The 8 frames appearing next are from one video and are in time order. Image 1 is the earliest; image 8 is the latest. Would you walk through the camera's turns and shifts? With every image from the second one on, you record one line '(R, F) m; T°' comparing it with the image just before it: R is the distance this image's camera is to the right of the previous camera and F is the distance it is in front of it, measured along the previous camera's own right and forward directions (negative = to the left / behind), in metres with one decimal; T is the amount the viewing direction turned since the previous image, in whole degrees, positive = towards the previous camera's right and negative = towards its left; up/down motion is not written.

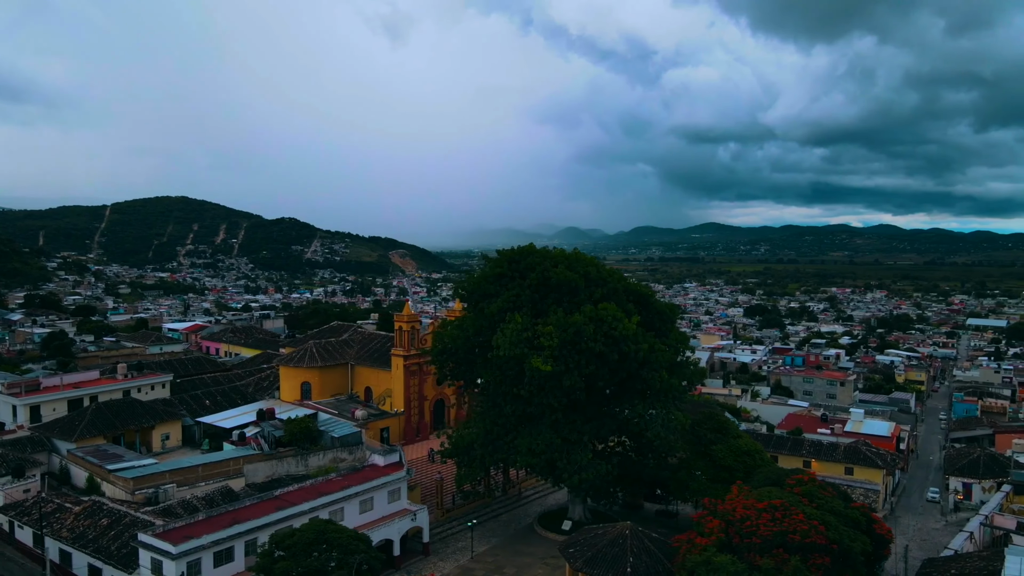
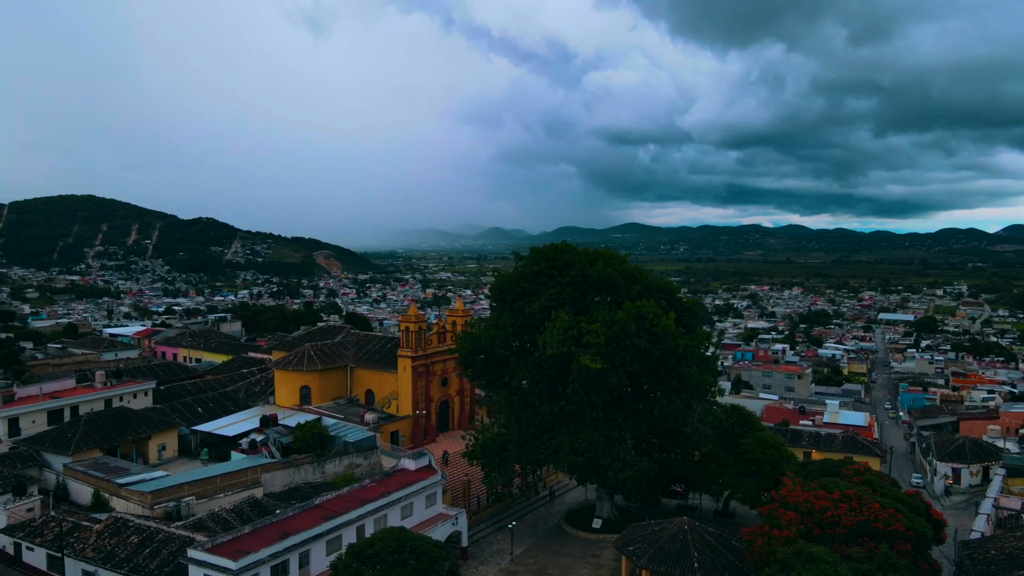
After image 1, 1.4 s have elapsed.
(-2.7, +0.4) m; +6°
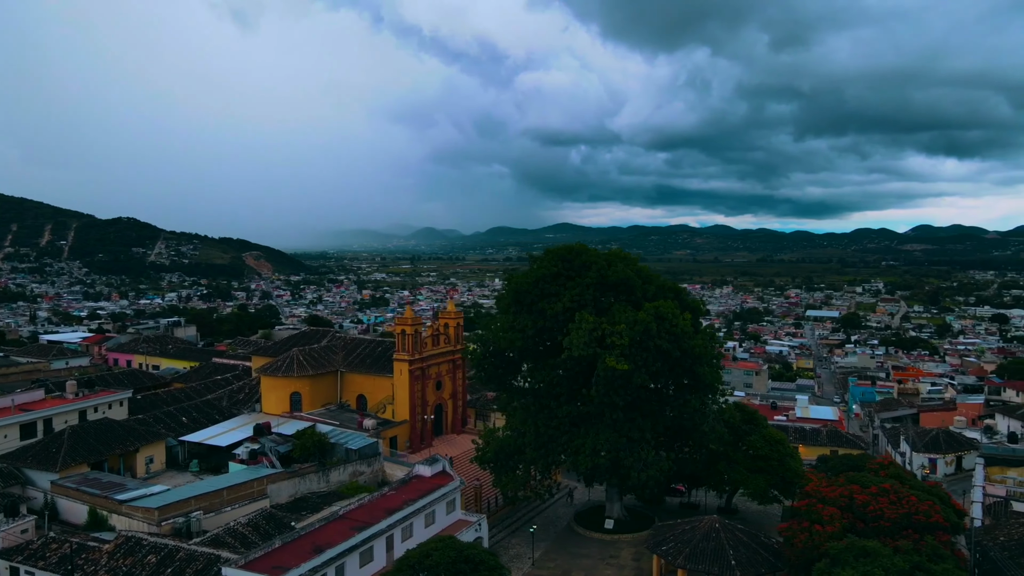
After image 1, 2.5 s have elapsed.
(-2.0, +0.3) m; +5°
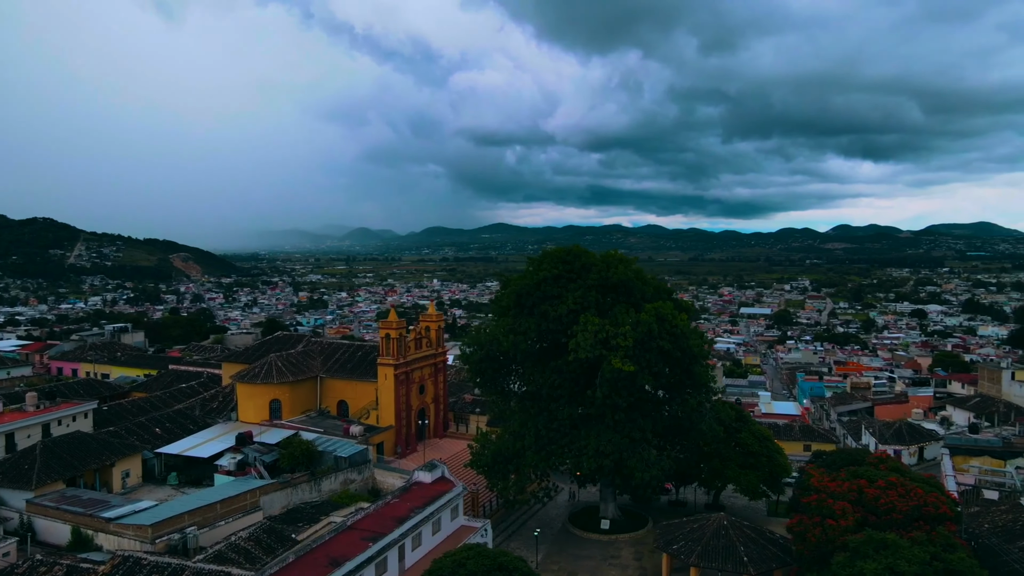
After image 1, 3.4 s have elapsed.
(-1.5, +0.2) m; +5°
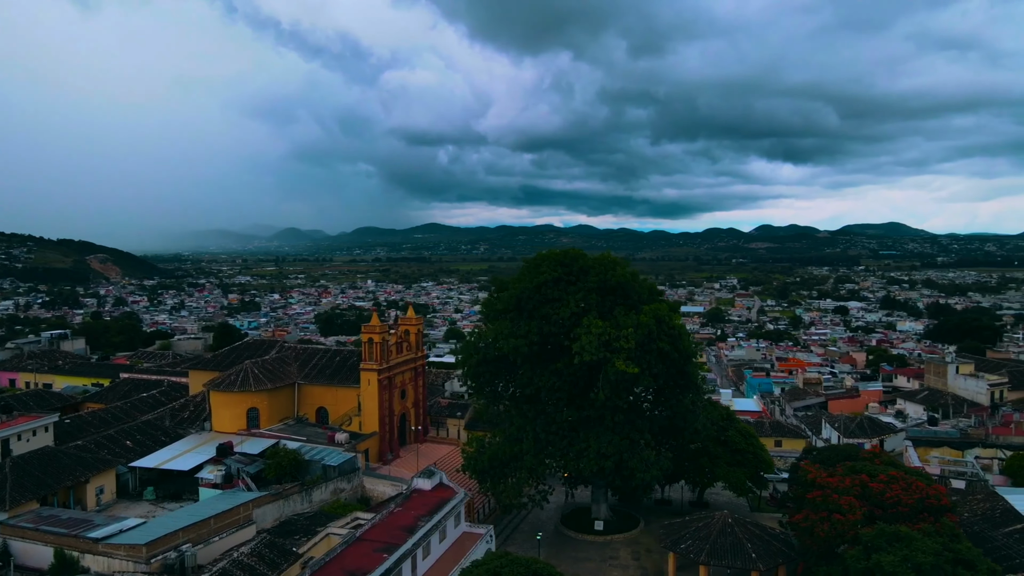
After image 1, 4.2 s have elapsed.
(-1.6, +0.2) m; +5°
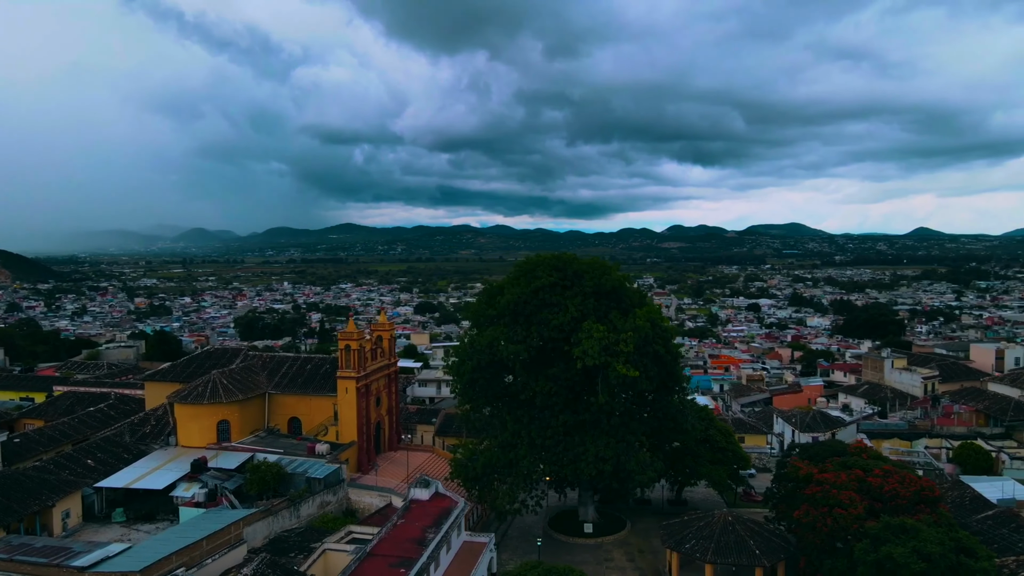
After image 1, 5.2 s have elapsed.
(-1.8, +0.2) m; +6°
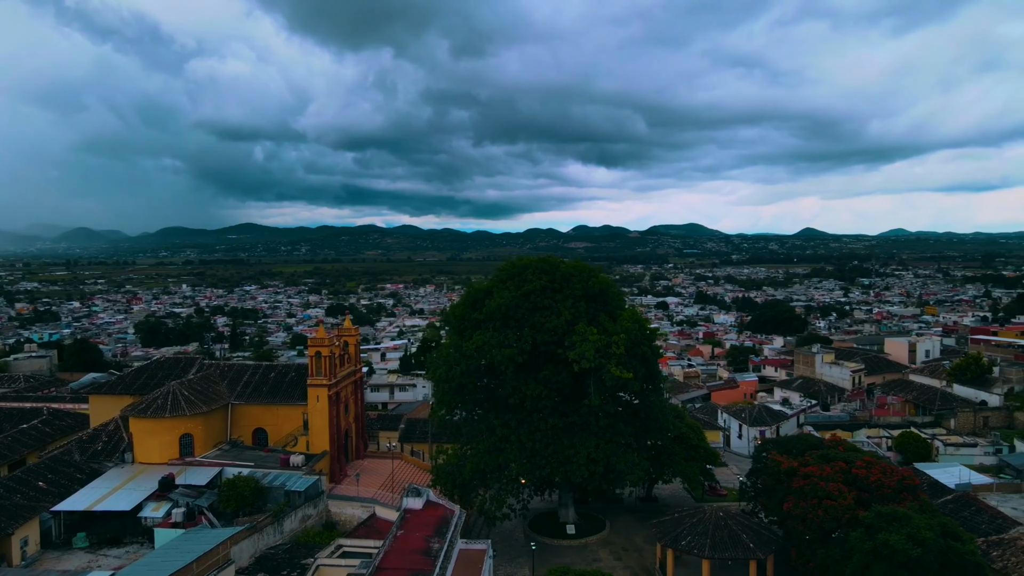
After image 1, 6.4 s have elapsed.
(-1.9, +0.2) m; +7°
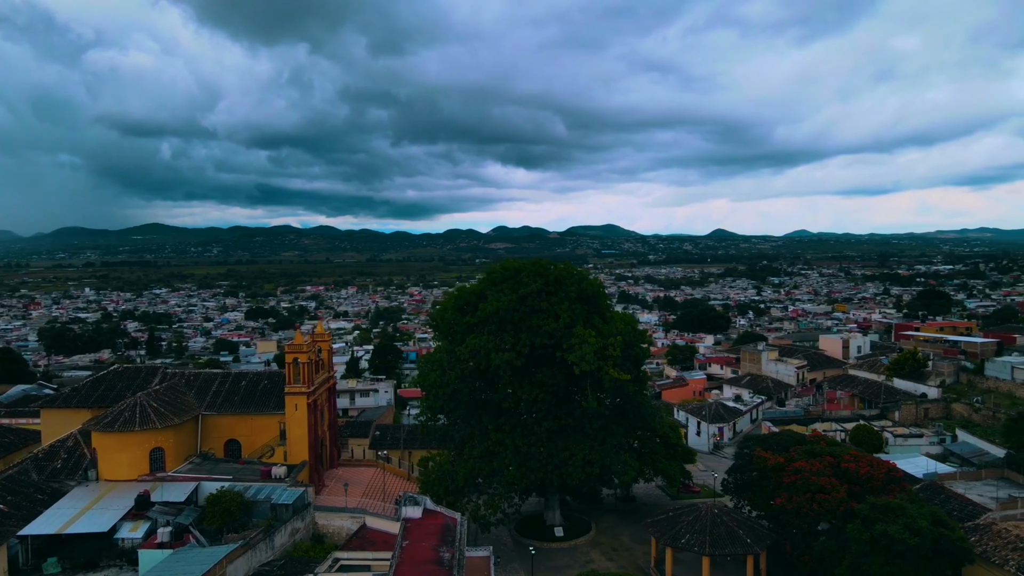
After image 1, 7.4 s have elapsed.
(-1.7, +0.2) m; +6°
